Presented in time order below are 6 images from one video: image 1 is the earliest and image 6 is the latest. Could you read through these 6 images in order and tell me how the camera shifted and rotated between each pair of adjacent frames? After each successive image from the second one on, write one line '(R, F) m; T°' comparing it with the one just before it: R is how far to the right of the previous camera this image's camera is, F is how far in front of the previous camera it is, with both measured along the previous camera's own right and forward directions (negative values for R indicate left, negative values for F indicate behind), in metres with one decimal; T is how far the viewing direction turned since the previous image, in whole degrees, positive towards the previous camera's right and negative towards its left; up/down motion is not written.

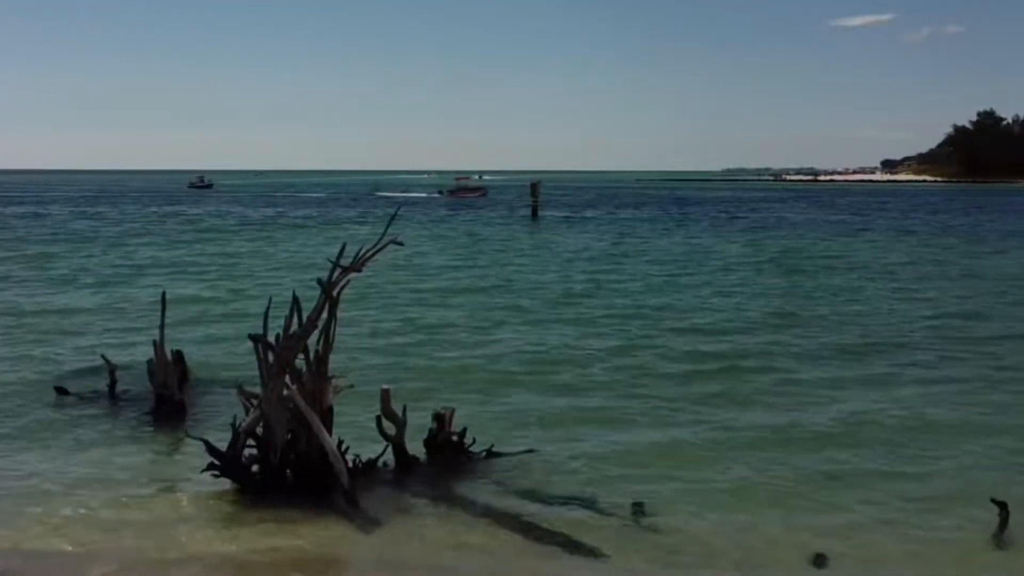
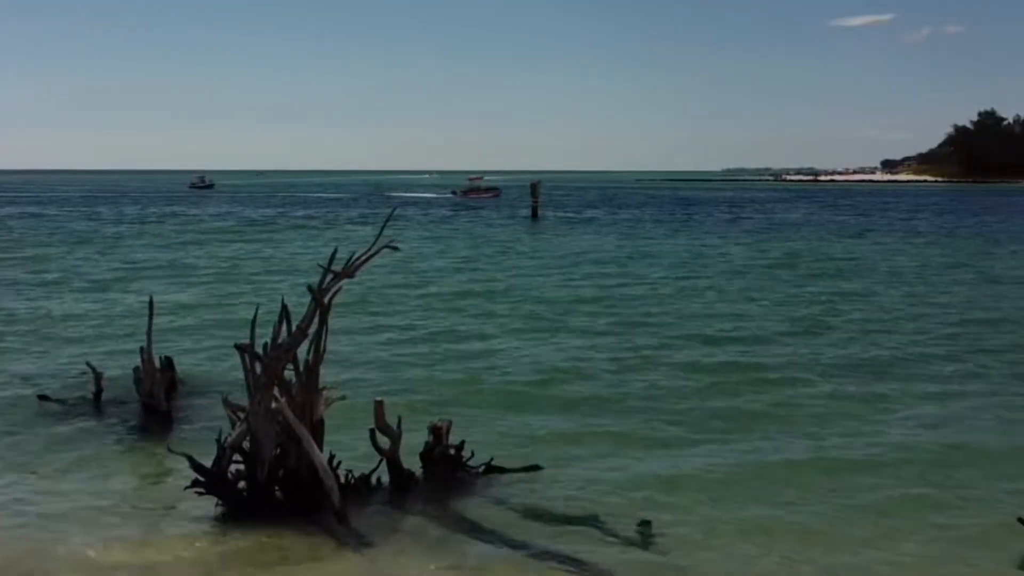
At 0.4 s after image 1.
(+0.4, +0.2) m; -4°
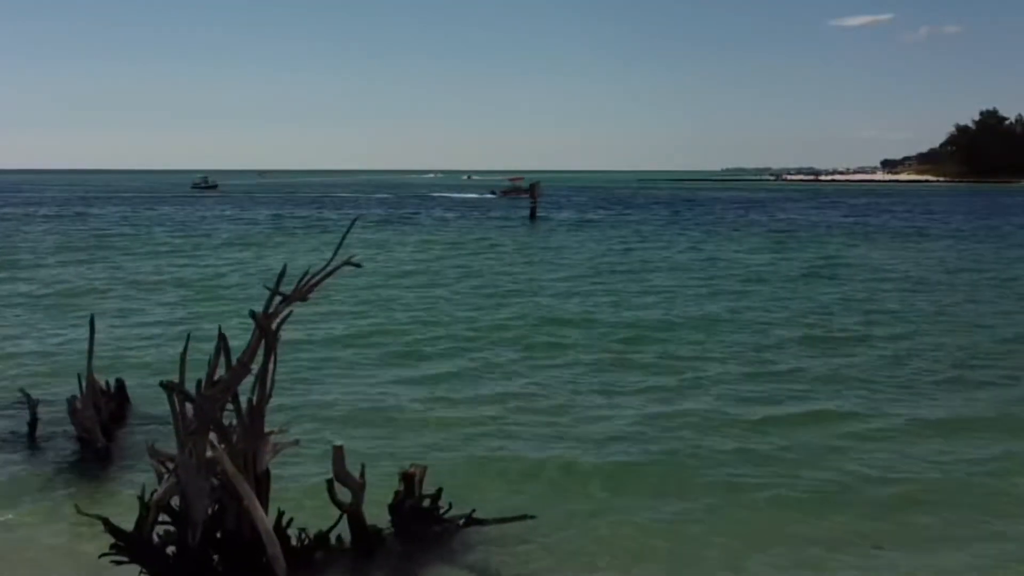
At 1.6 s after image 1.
(+0.1, +1.0) m; 0°
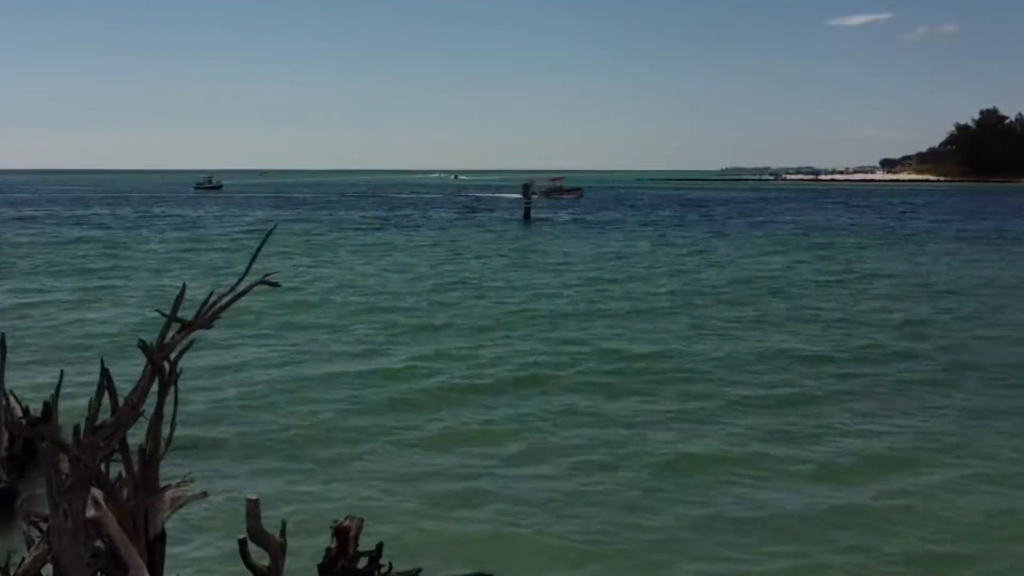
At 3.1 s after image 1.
(+0.2, +0.8) m; 0°
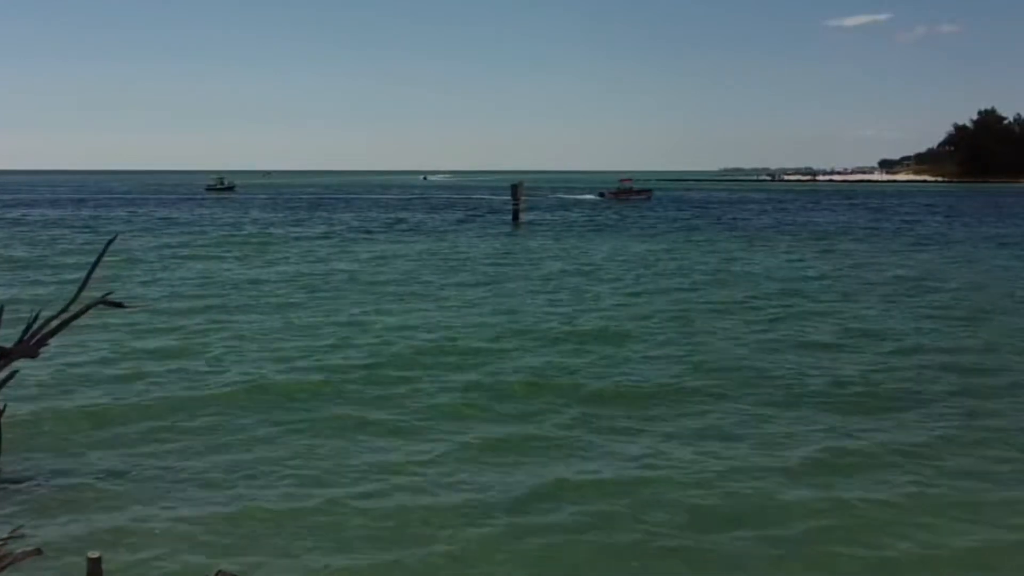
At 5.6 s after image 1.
(+0.4, +0.7) m; 0°
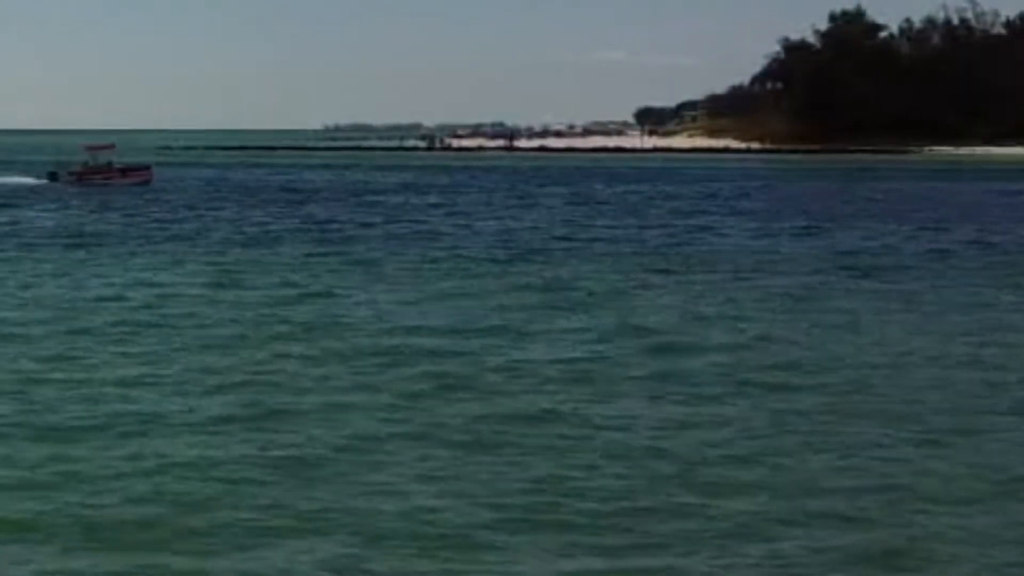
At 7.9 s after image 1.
(-0.4, -0.4) m; 0°
